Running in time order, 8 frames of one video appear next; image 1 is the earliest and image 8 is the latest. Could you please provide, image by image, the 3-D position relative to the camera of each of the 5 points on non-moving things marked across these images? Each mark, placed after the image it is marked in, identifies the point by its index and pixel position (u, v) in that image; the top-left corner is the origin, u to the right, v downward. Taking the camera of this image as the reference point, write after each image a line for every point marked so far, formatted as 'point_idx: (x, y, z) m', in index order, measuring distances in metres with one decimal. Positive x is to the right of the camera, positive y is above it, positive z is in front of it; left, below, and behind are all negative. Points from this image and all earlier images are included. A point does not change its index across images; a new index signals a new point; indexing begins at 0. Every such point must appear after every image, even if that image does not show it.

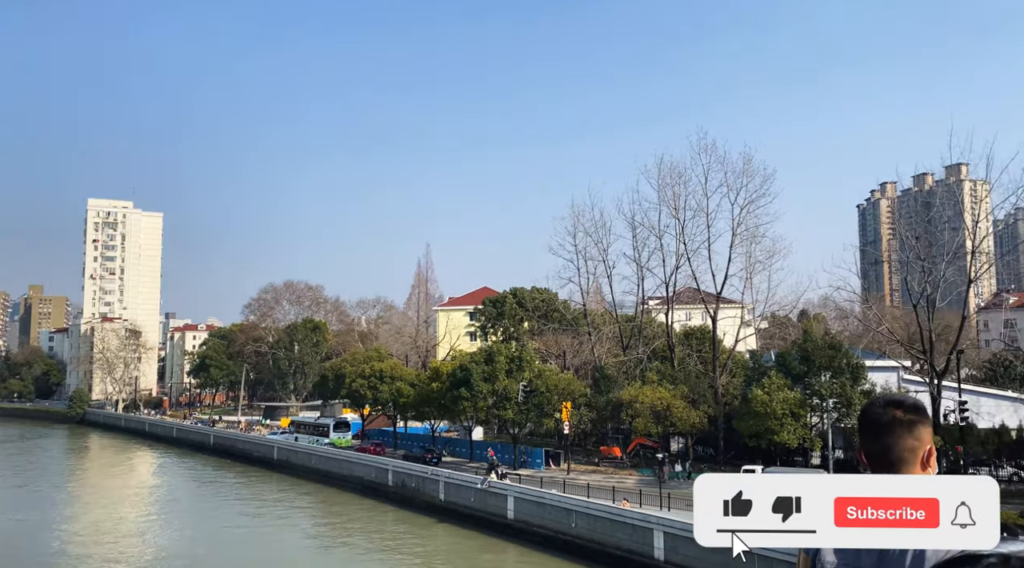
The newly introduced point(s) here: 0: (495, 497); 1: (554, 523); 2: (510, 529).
0: (-0.4, -4.6, +19.1) m
1: (+0.8, -4.6, +17.3) m
2: (-0.1, -5.1, +18.6) m
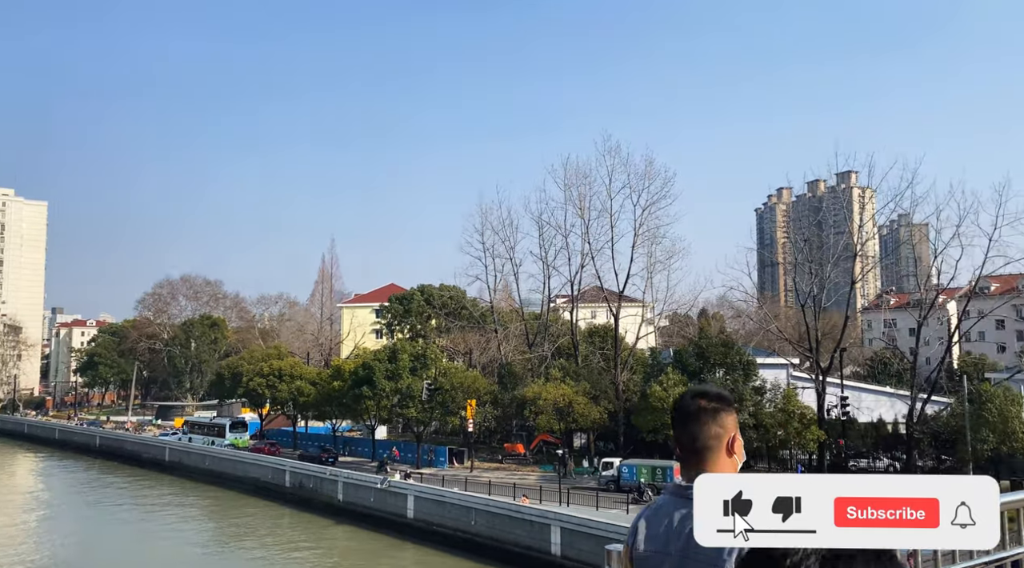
0: (-2.5, -4.5, +19.0) m
1: (-1.2, -4.6, +17.3) m
2: (-2.2, -5.1, +18.5) m
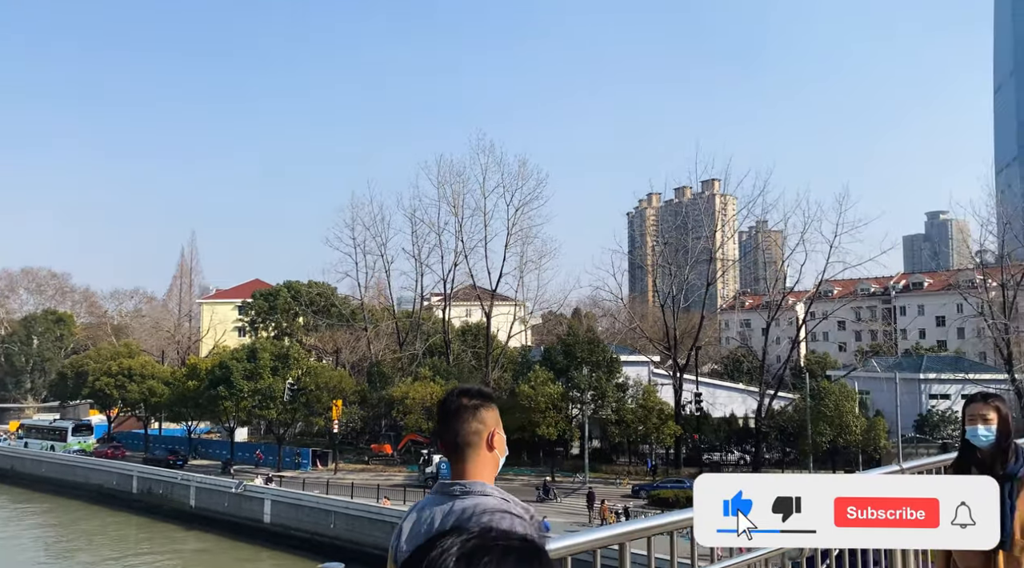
0: (-5.3, -4.5, +18.4) m
1: (-3.8, -4.5, +16.9) m
2: (-4.9, -5.0, +18.0) m
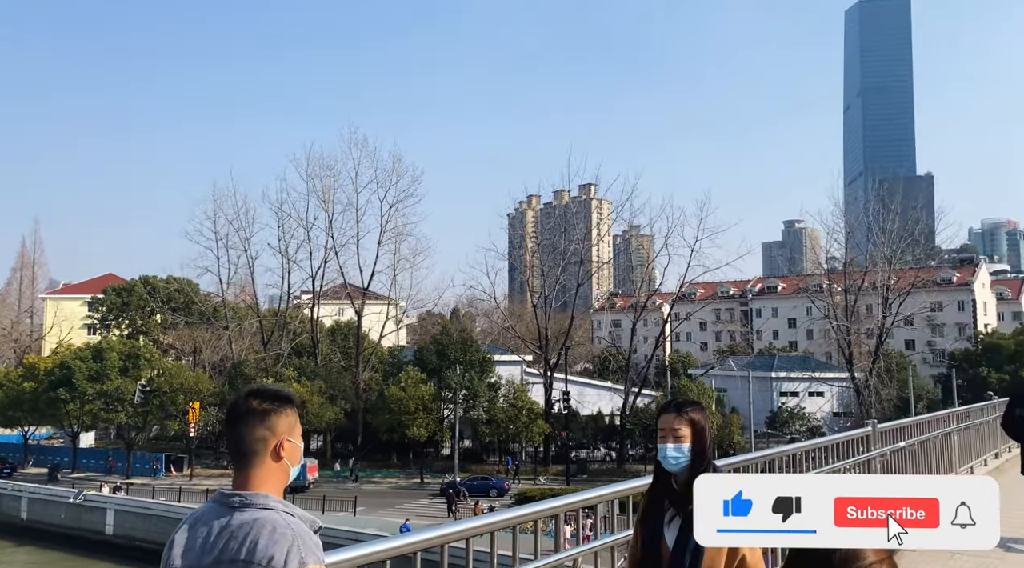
0: (-8.0, -4.4, +17.2) m
1: (-6.2, -4.4, +15.9) m
2: (-7.5, -4.9, +16.8) m
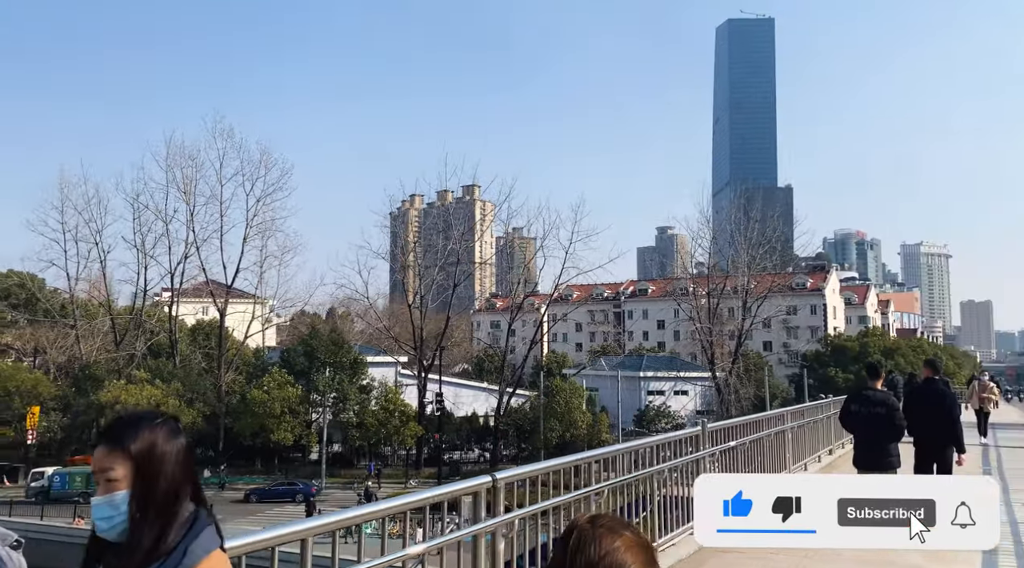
0: (-10.4, -4.2, +15.5) m
1: (-8.5, -4.3, +14.5) m
2: (-9.9, -4.8, +15.2) m
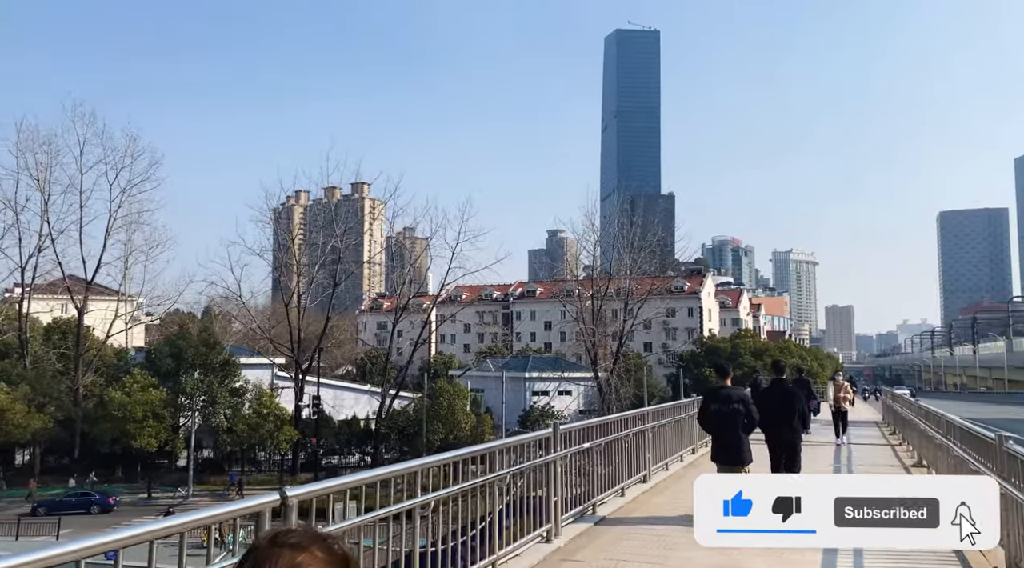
0: (-12.4, -4.1, +13.5) m
1: (-10.4, -4.2, +12.7) m
2: (-11.9, -4.6, +13.3) m
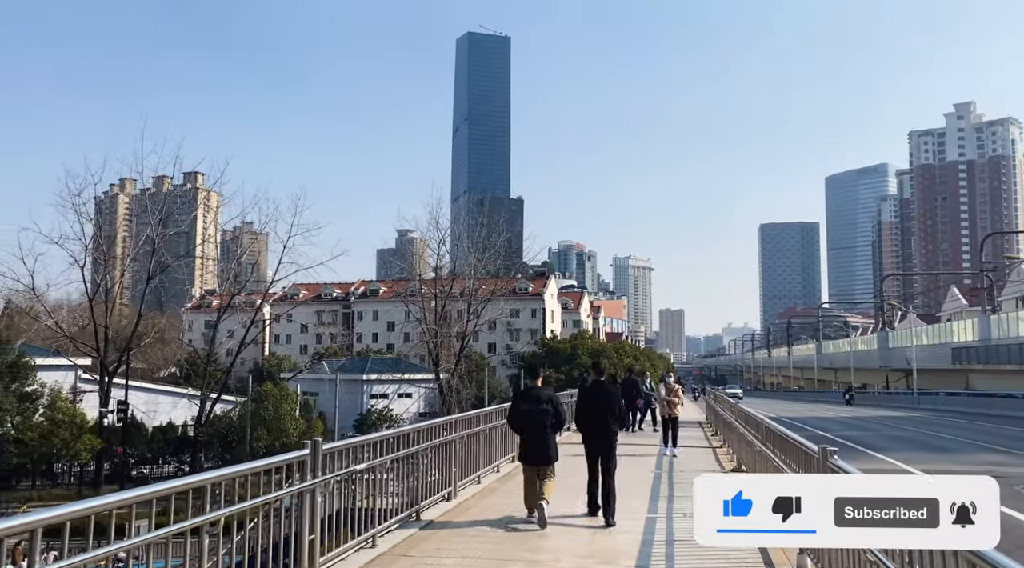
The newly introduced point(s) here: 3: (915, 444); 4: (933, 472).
0: (-14.8, -3.8, +10.0) m
1: (-12.7, -4.0, +9.5) m
2: (-14.2, -4.4, +9.8) m
3: (+8.1, -3.3, +18.1) m
4: (+6.2, -2.8, +13.3) m
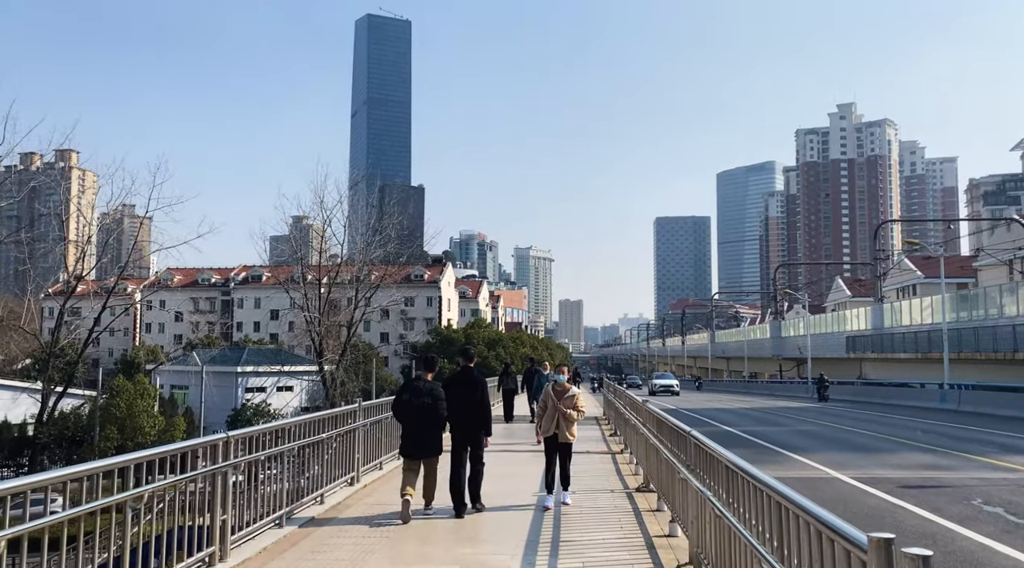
0: (-16.1, -3.4, +5.6) m
1: (-14.0, -3.6, +5.5) m
2: (-15.5, -4.0, +5.6) m
3: (+5.8, -2.9, +16.3) m
4: (+4.4, -2.5, +11.3) m
